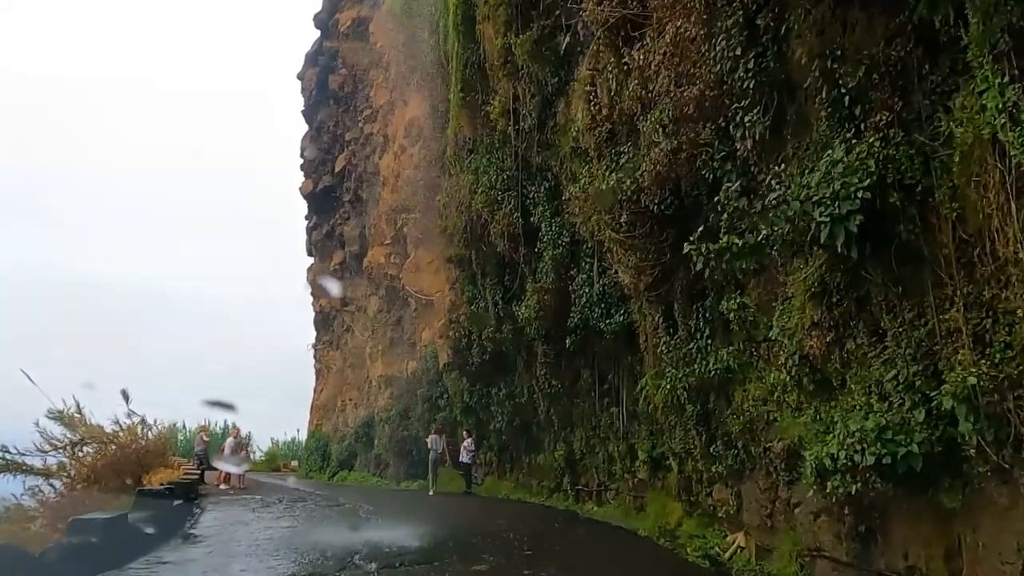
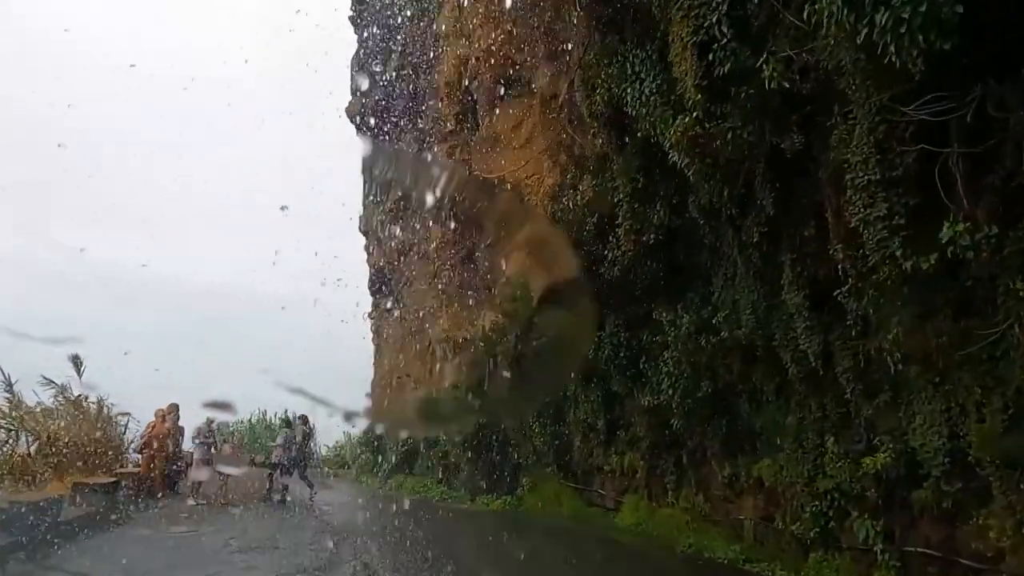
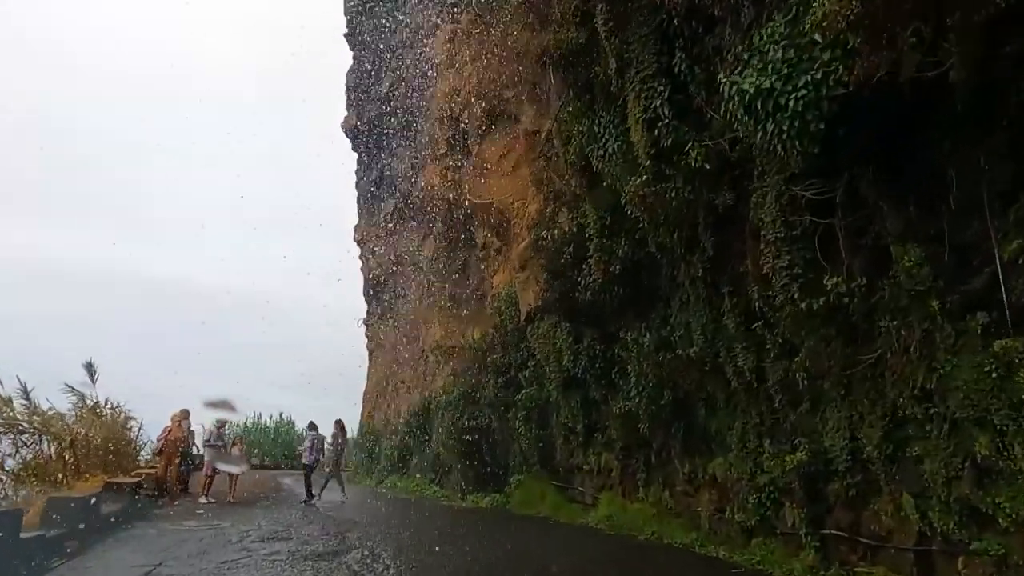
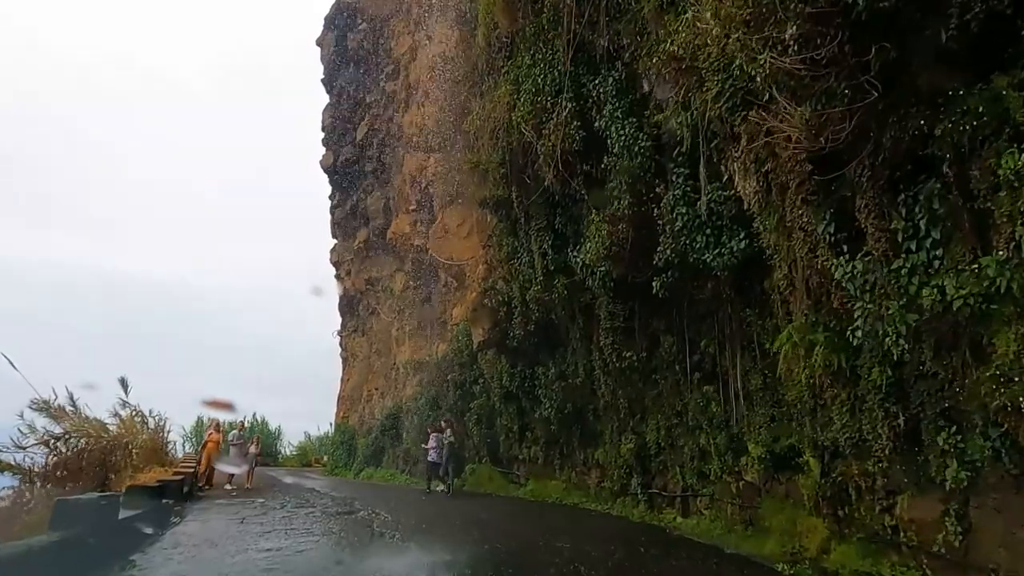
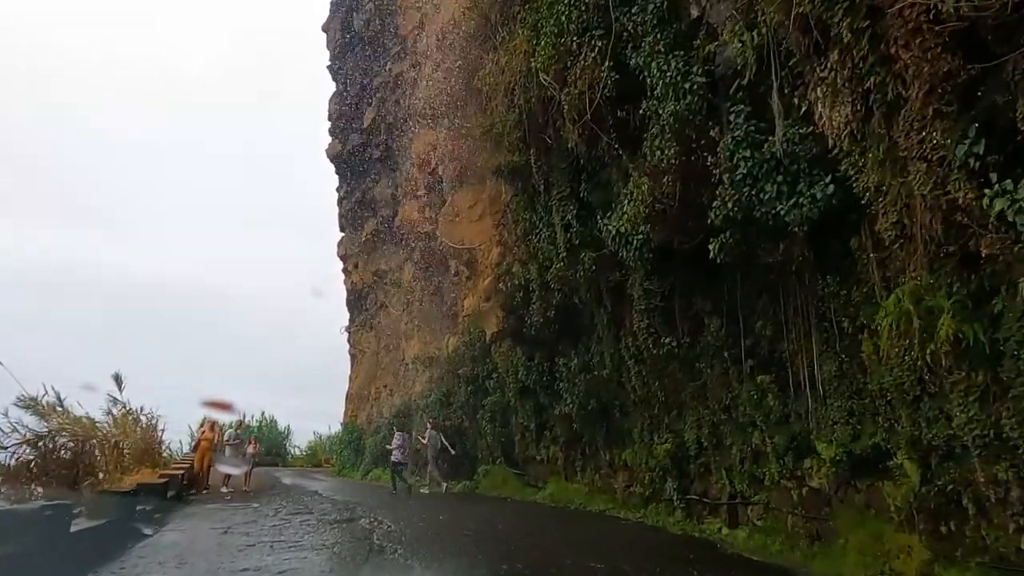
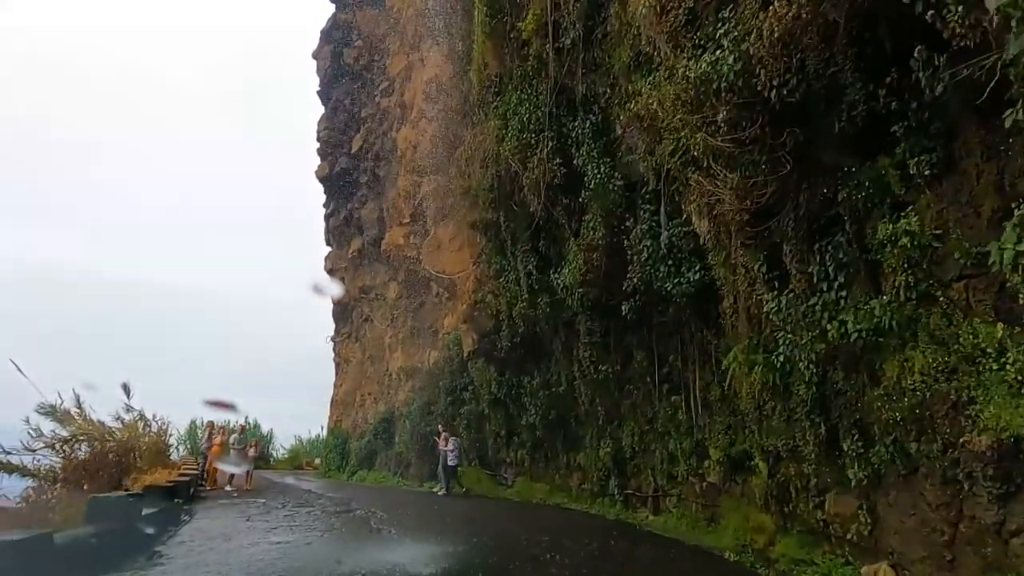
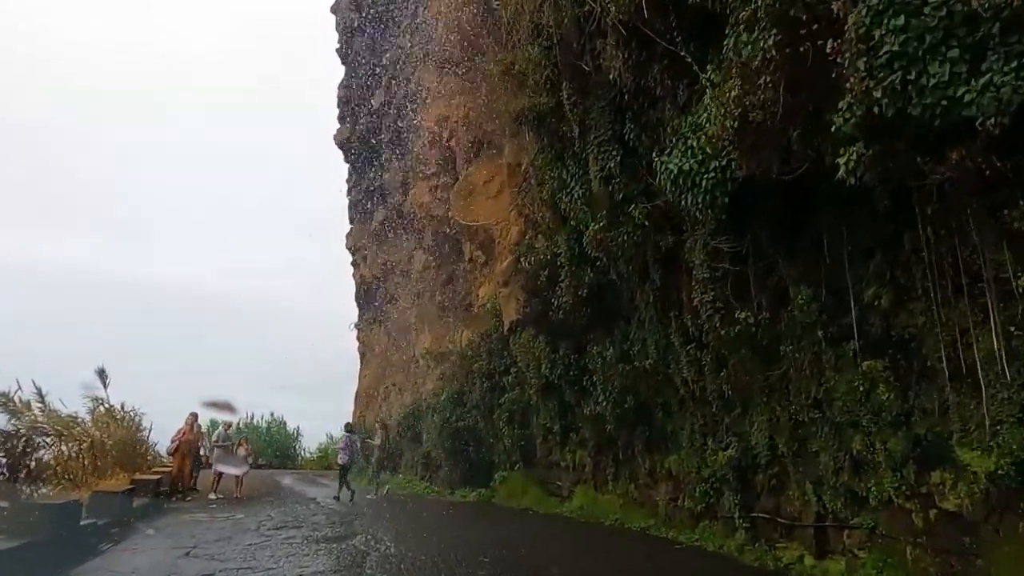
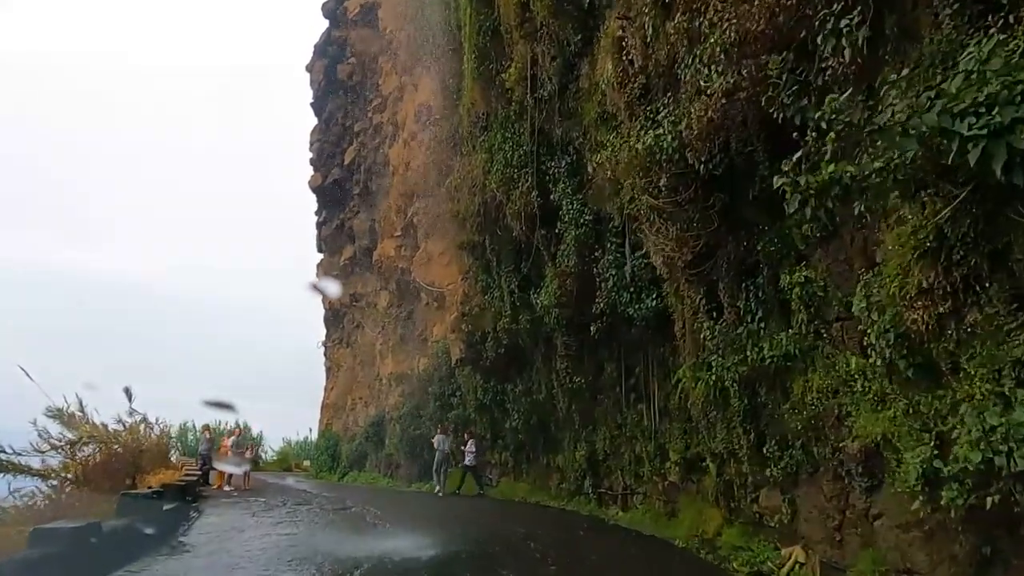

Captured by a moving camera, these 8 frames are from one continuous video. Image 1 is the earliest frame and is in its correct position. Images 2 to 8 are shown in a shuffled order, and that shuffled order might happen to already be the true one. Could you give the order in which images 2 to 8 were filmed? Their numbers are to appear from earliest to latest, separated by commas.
8, 6, 4, 5, 7, 3, 2
